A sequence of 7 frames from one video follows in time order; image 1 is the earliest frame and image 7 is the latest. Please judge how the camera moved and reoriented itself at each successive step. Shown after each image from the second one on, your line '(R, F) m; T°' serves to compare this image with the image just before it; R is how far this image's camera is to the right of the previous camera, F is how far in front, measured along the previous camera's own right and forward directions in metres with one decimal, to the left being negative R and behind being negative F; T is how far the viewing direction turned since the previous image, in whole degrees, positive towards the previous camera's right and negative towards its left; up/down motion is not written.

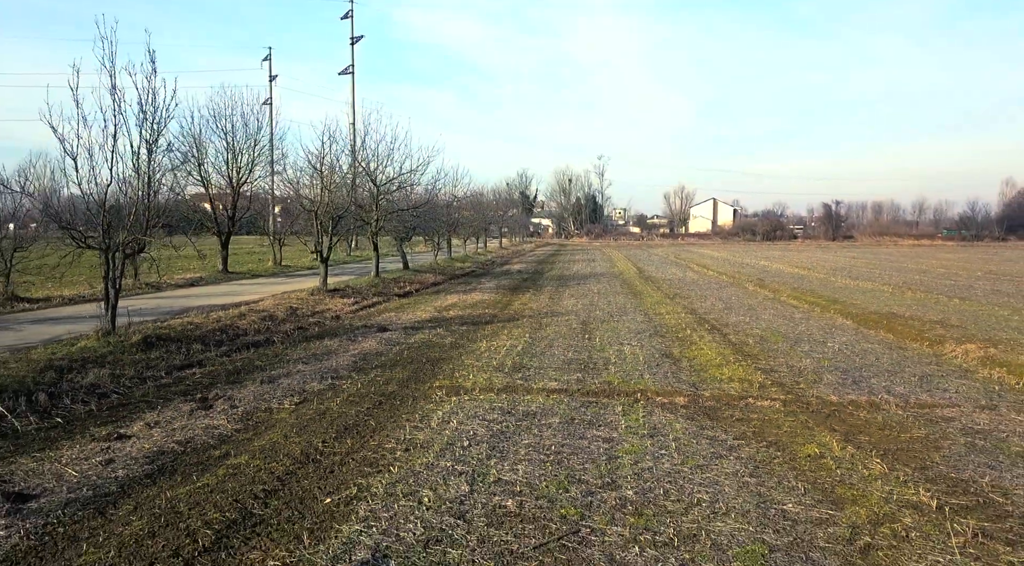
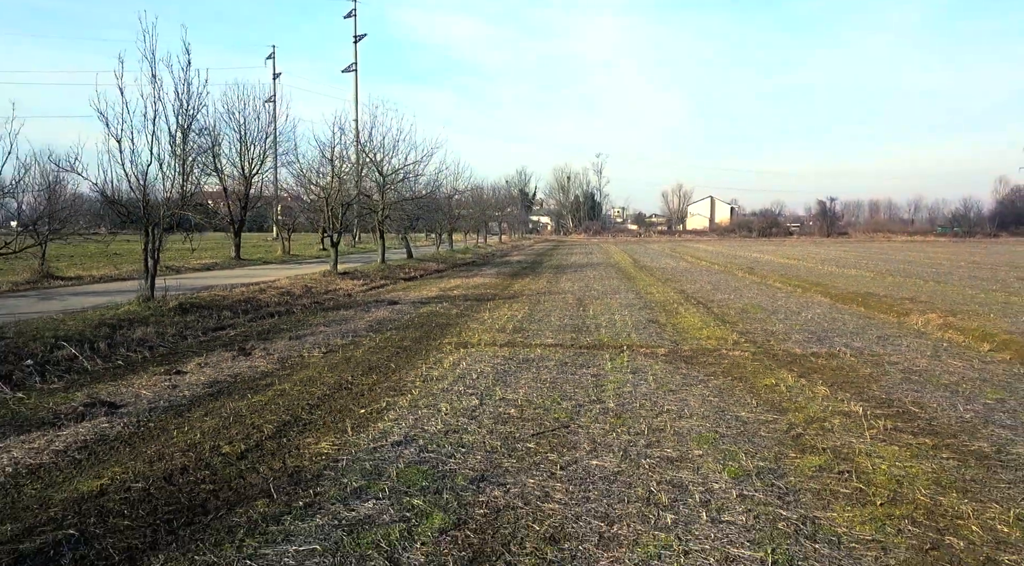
(0.0, -1.6) m; 0°
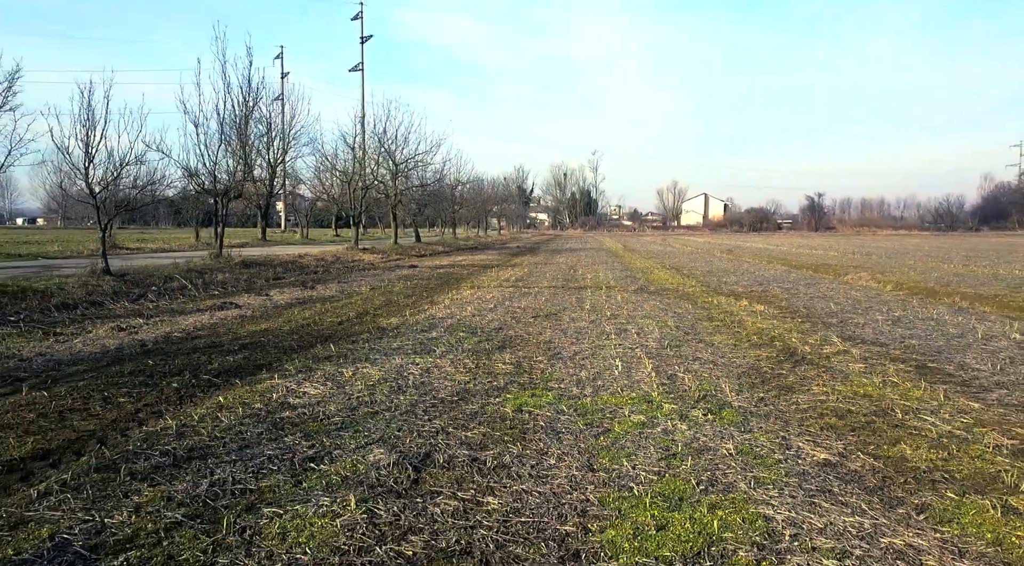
(-0.2, -3.8) m; 0°
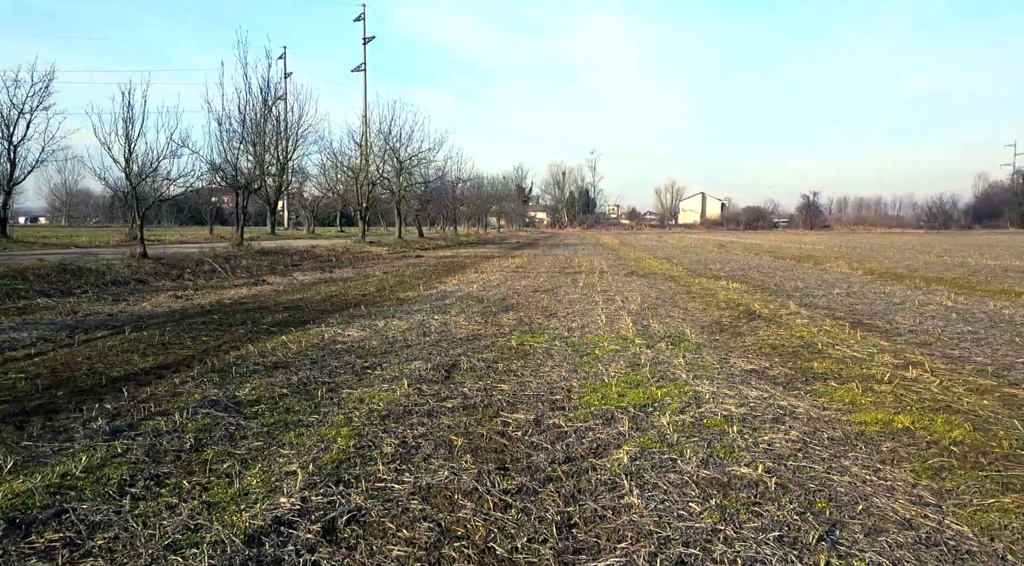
(-0.1, -1.5) m; 0°
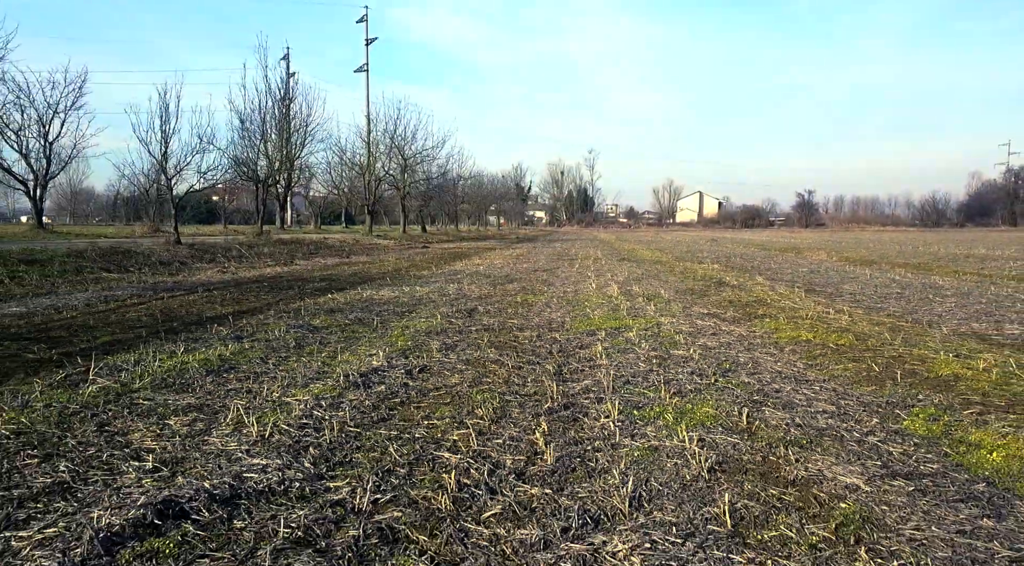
(-0.1, -1.6) m; 0°
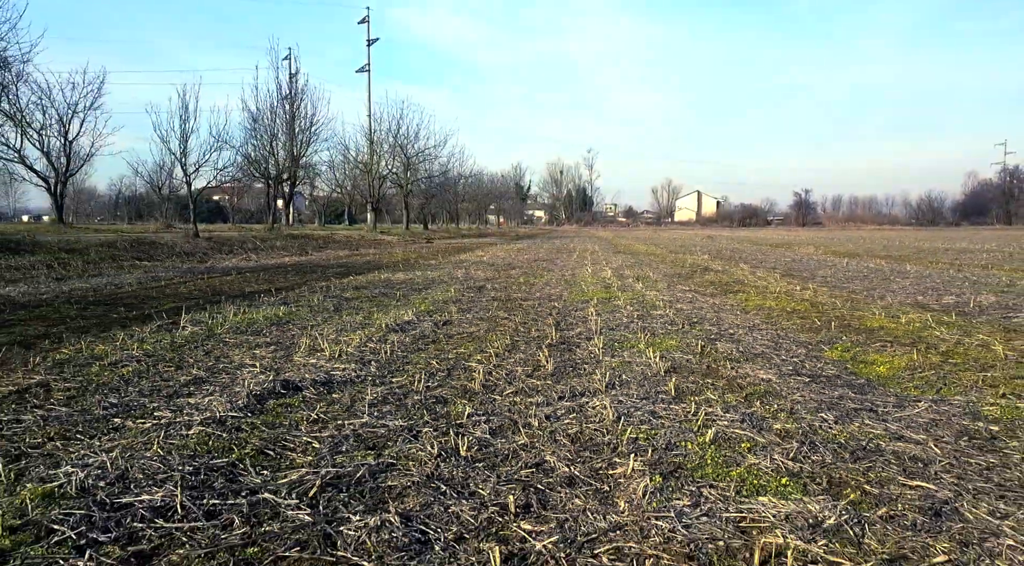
(-0.1, -1.0) m; 0°
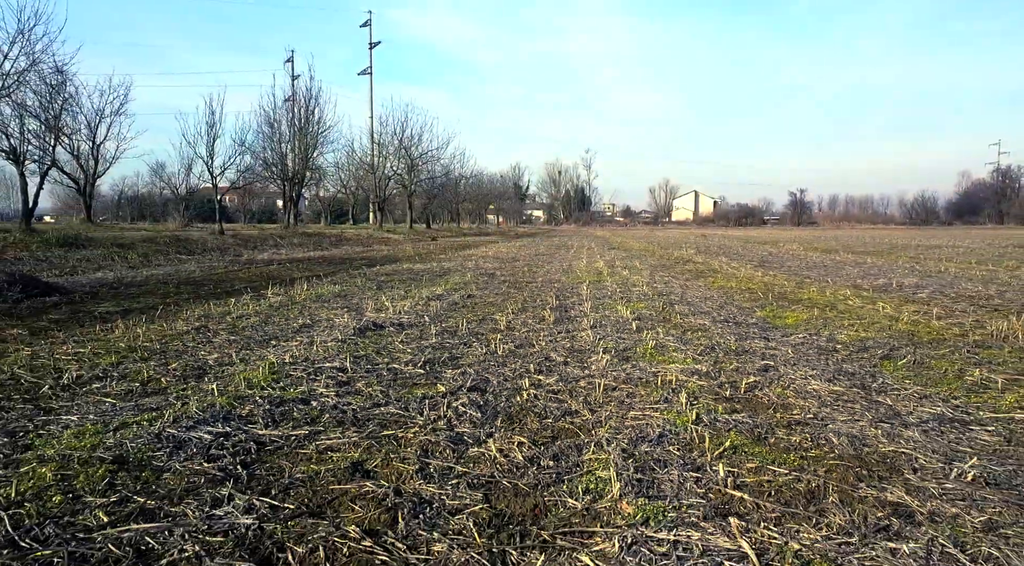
(-0.1, -1.5) m; 0°
